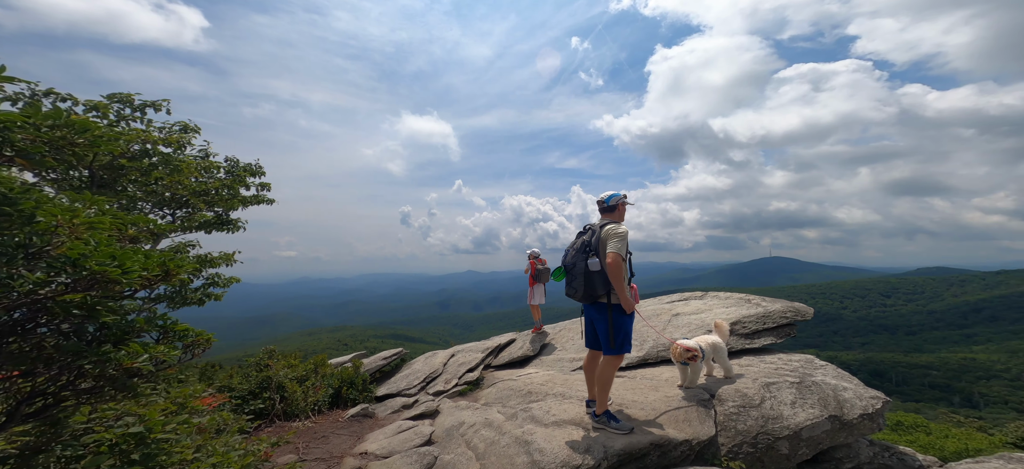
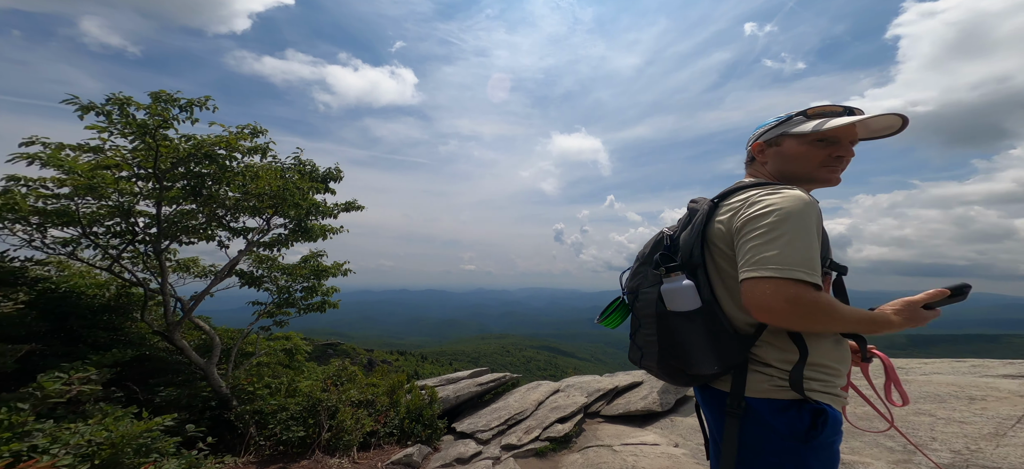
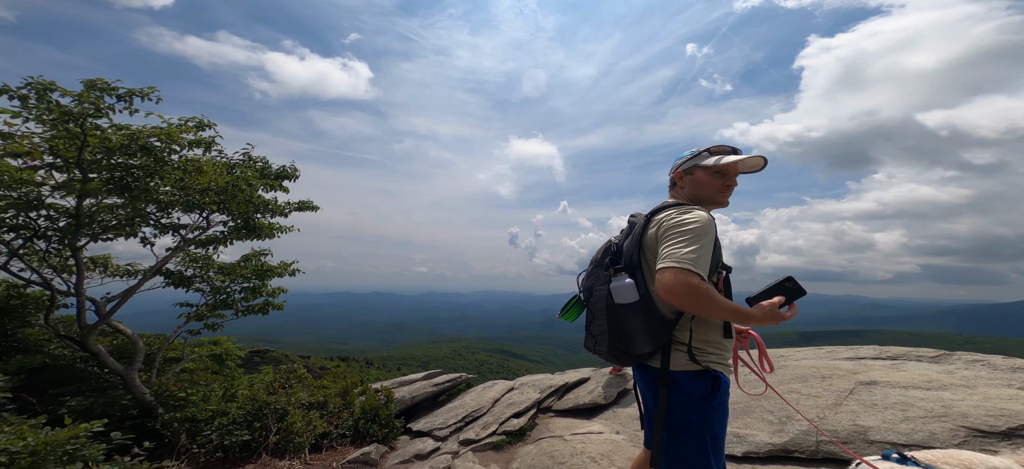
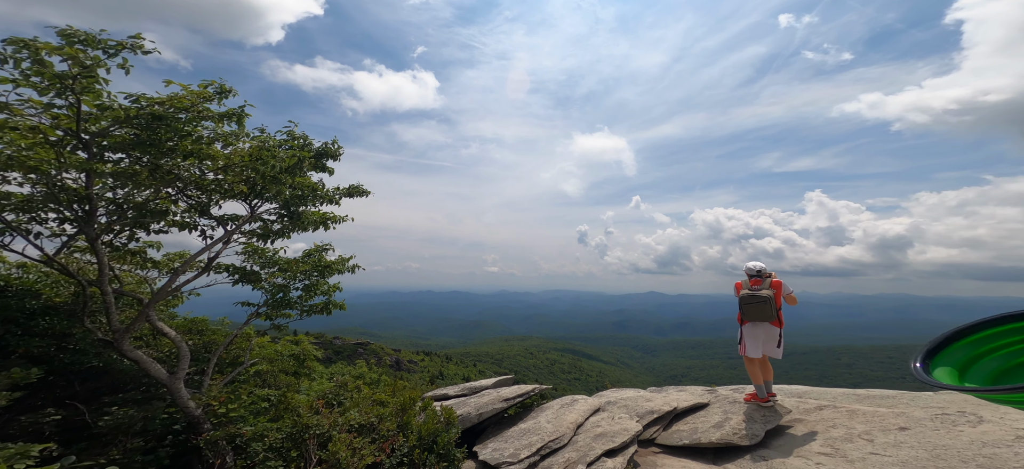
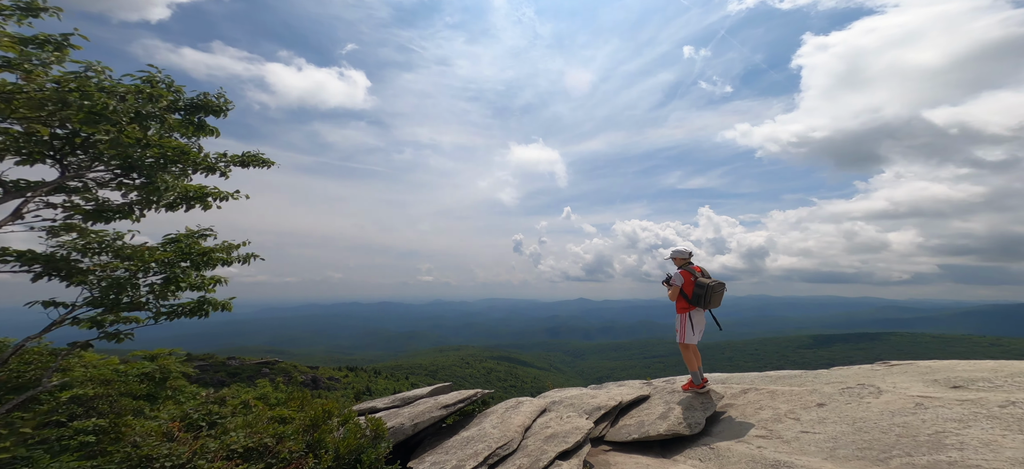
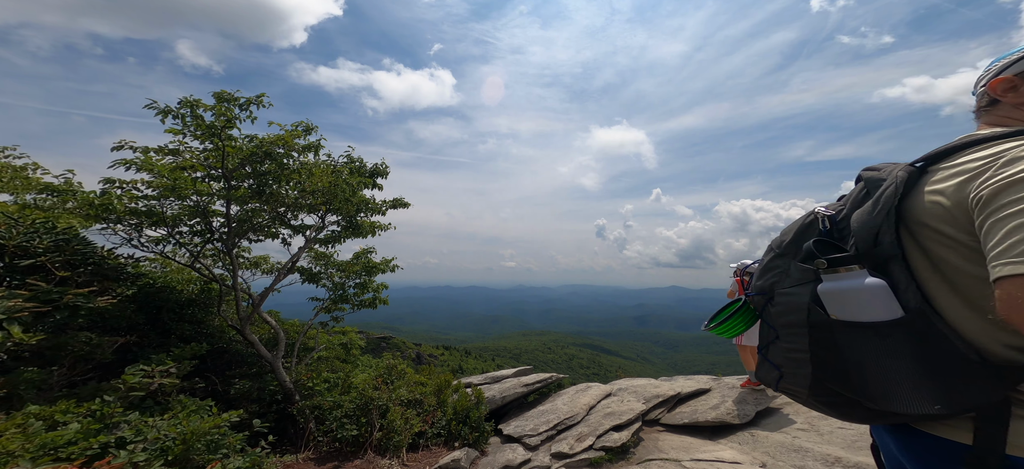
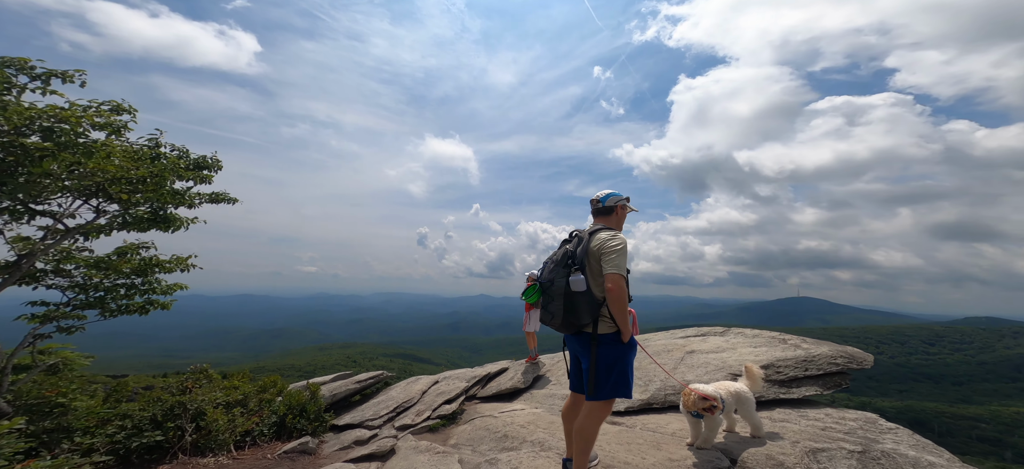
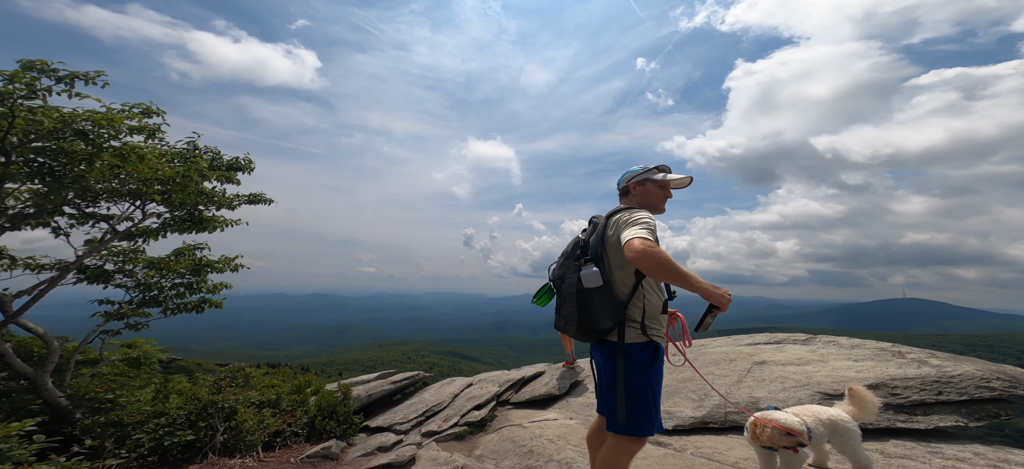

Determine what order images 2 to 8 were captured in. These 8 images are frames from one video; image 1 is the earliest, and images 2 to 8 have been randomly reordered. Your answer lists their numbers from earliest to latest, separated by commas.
7, 8, 3, 2, 6, 4, 5
